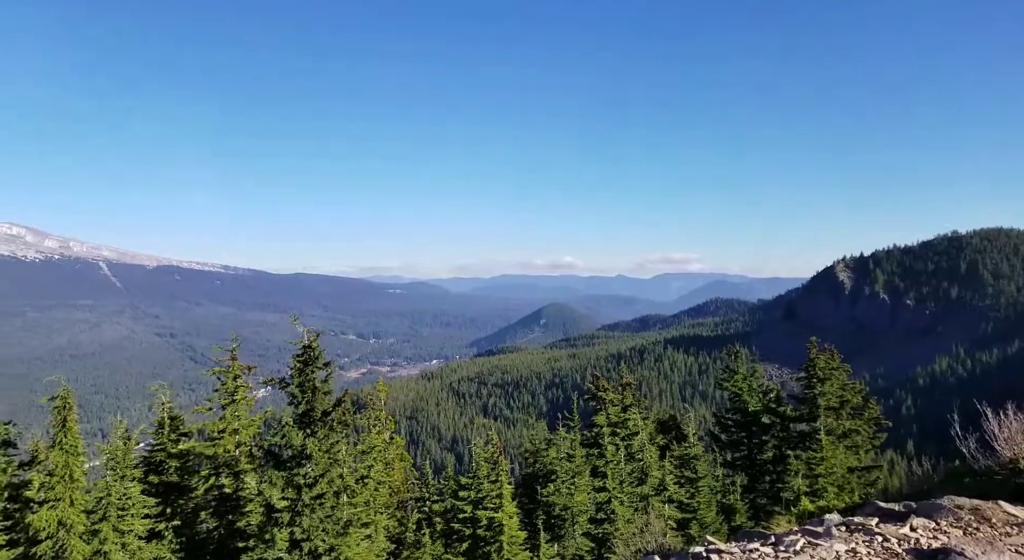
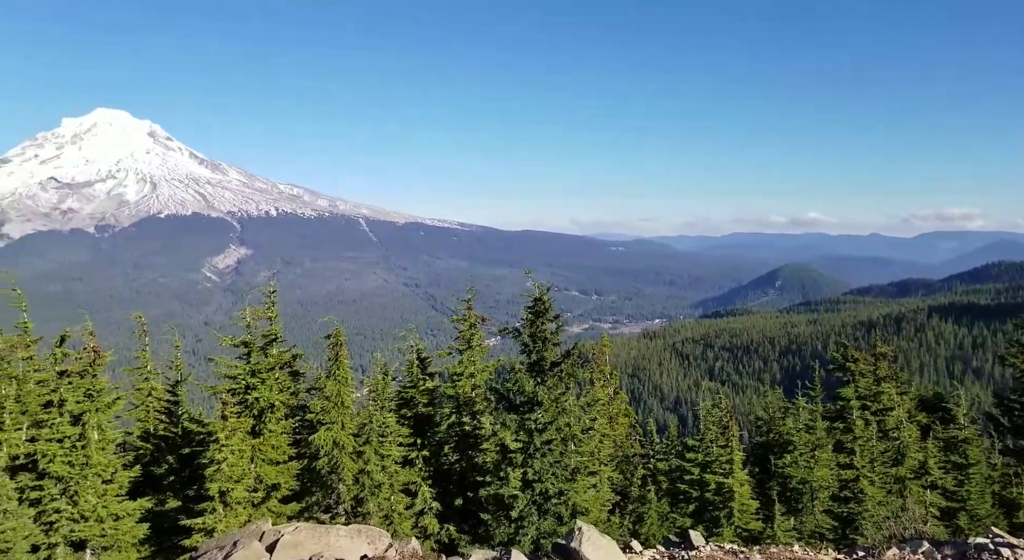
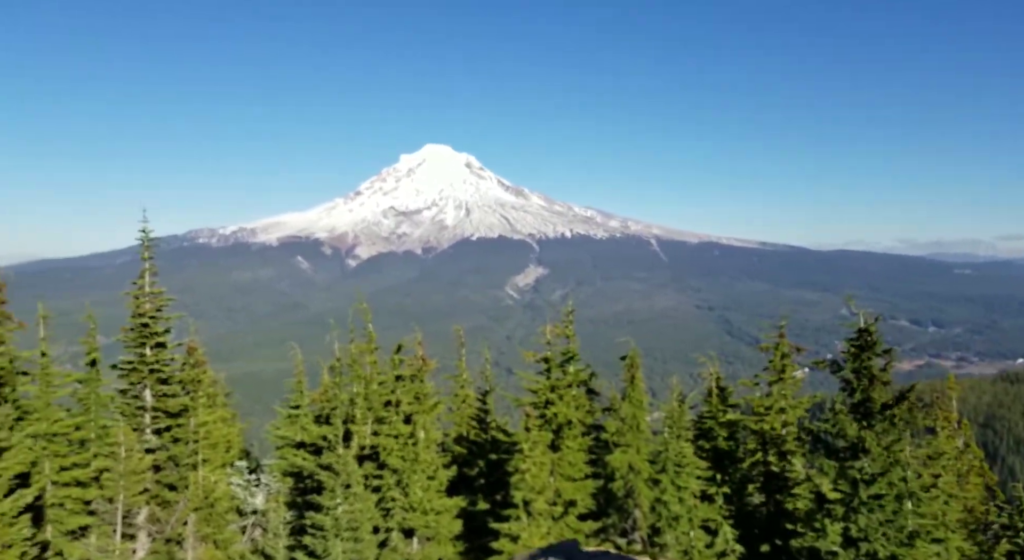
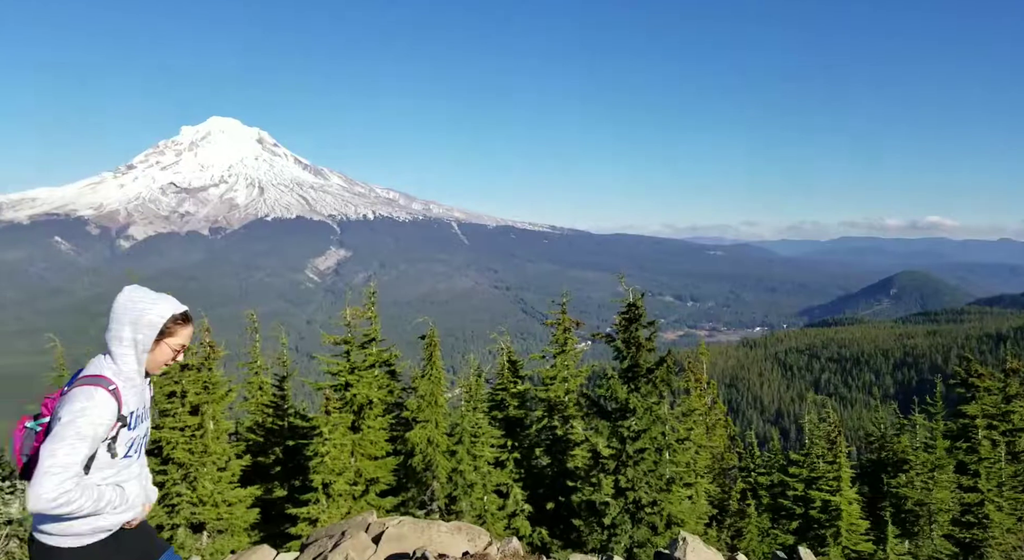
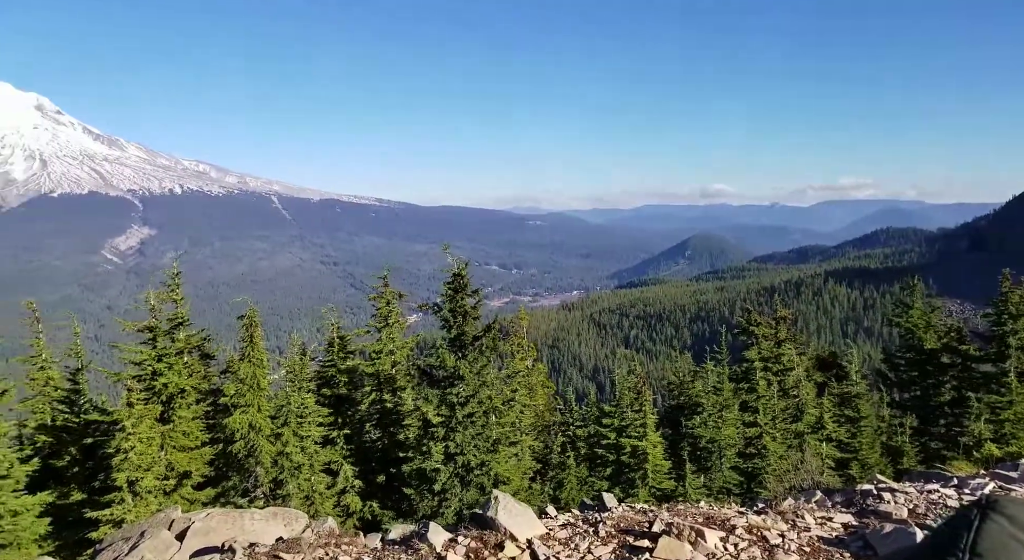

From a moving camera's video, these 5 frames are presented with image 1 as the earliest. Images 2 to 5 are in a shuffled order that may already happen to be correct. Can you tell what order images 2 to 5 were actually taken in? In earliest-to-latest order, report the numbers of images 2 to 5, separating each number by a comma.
5, 2, 4, 3
